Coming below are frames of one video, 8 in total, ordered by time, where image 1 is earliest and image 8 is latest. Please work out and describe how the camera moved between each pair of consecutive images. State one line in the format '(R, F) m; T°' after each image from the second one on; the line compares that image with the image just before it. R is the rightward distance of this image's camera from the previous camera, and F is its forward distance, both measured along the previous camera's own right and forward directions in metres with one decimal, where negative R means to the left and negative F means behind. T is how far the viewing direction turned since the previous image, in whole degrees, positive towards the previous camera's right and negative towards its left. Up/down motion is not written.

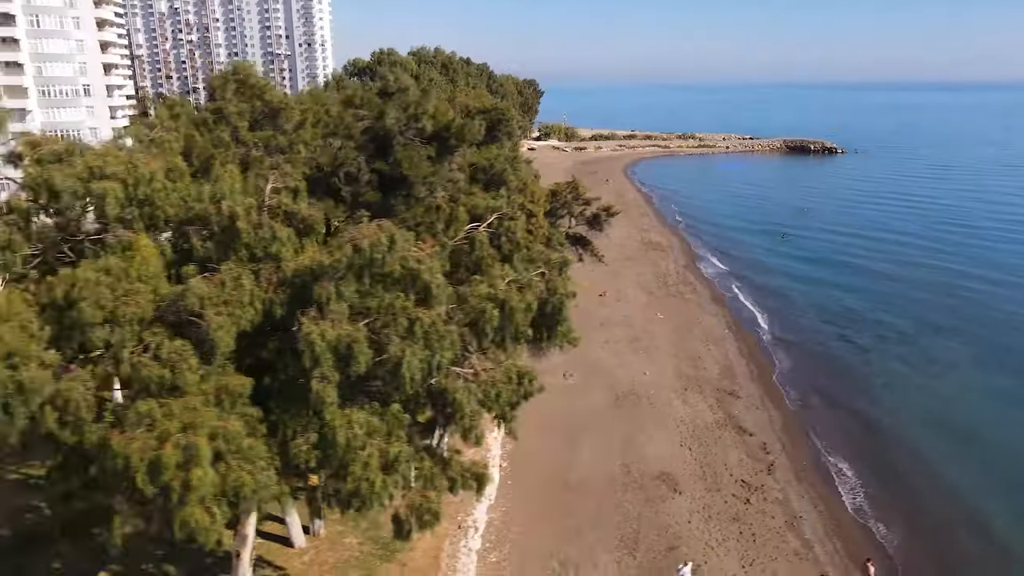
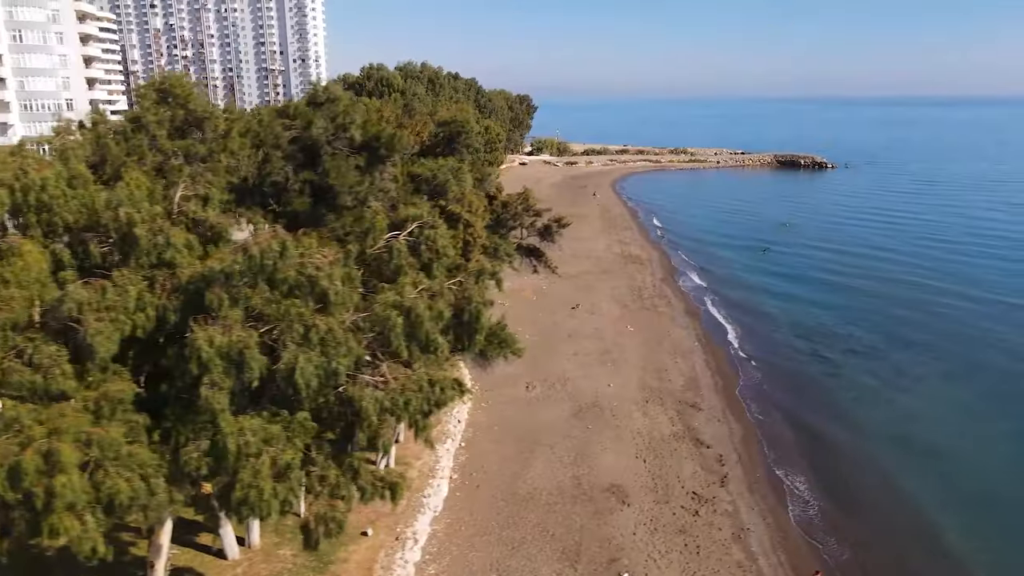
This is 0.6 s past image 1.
(+1.2, 0.0) m; 0°
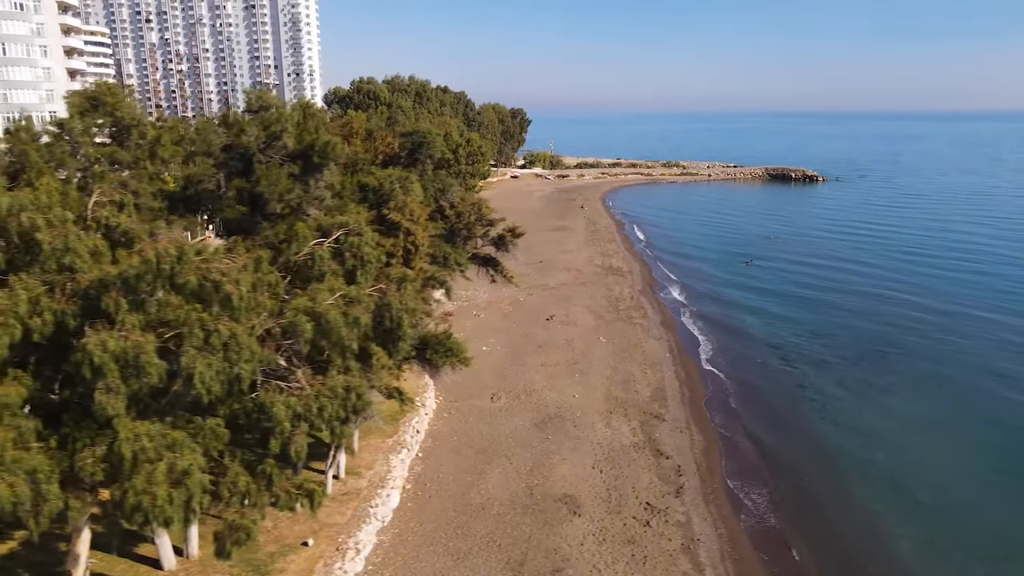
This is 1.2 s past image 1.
(+1.1, 0.0) m; 0°
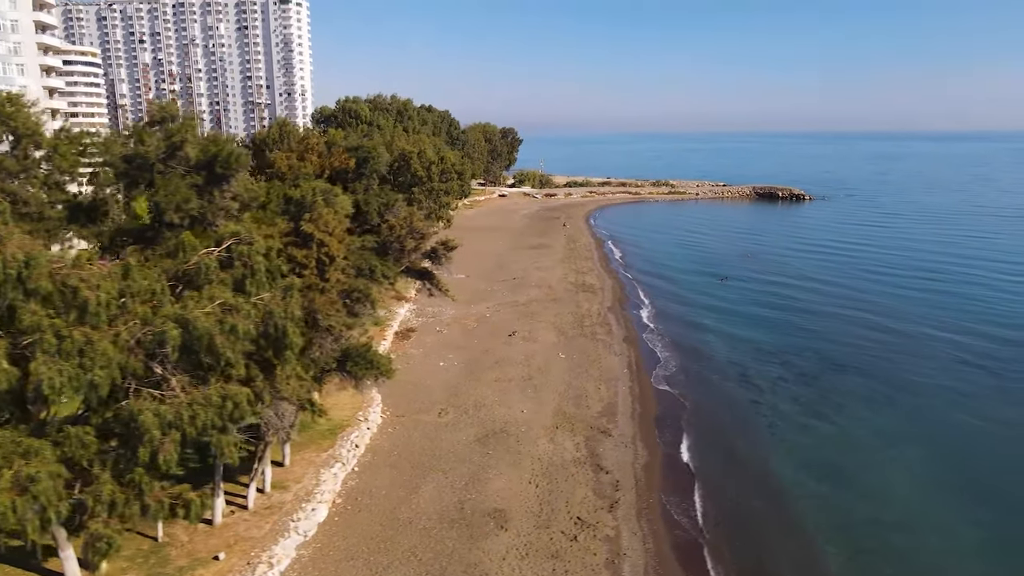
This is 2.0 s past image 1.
(+1.7, 0.0) m; 0°
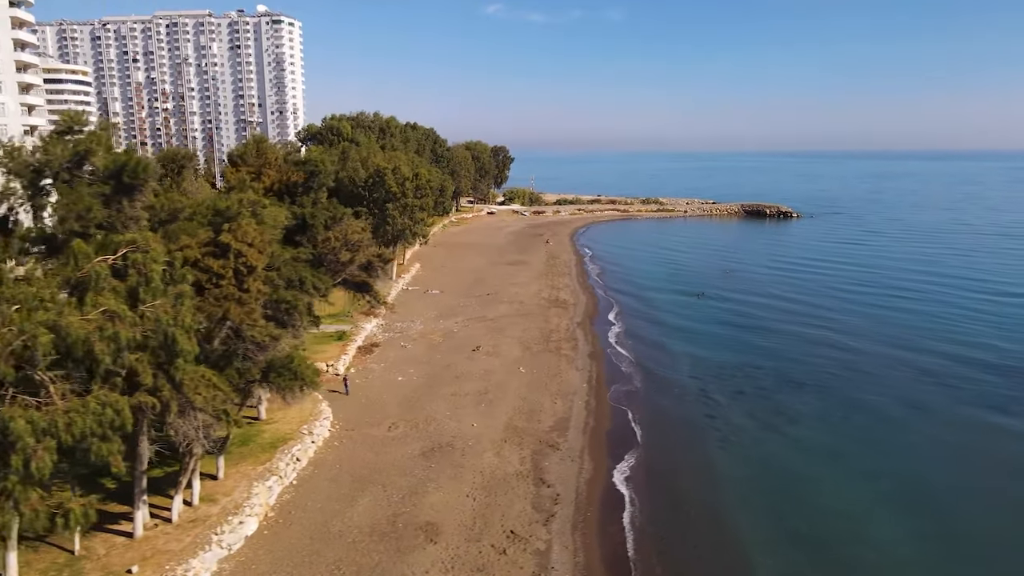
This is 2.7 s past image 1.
(+1.6, 0.0) m; 0°
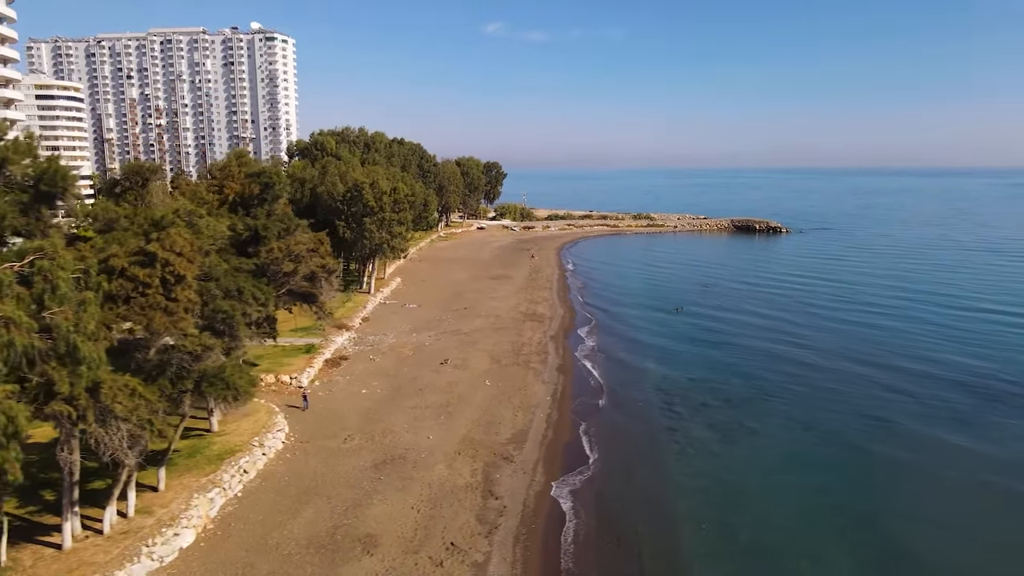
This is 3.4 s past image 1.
(+1.4, 0.0) m; 0°
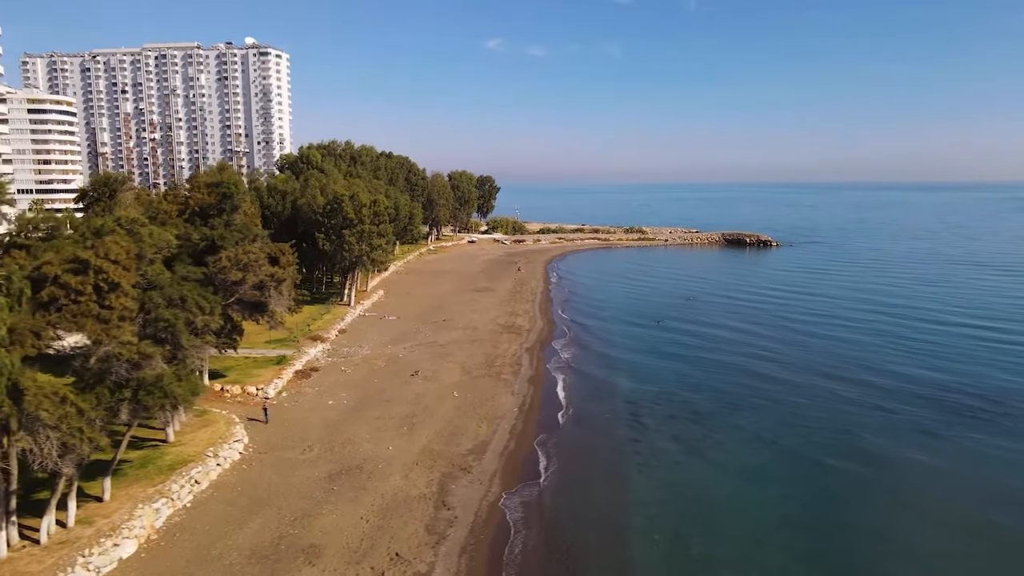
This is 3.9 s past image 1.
(+1.3, 0.0) m; 0°
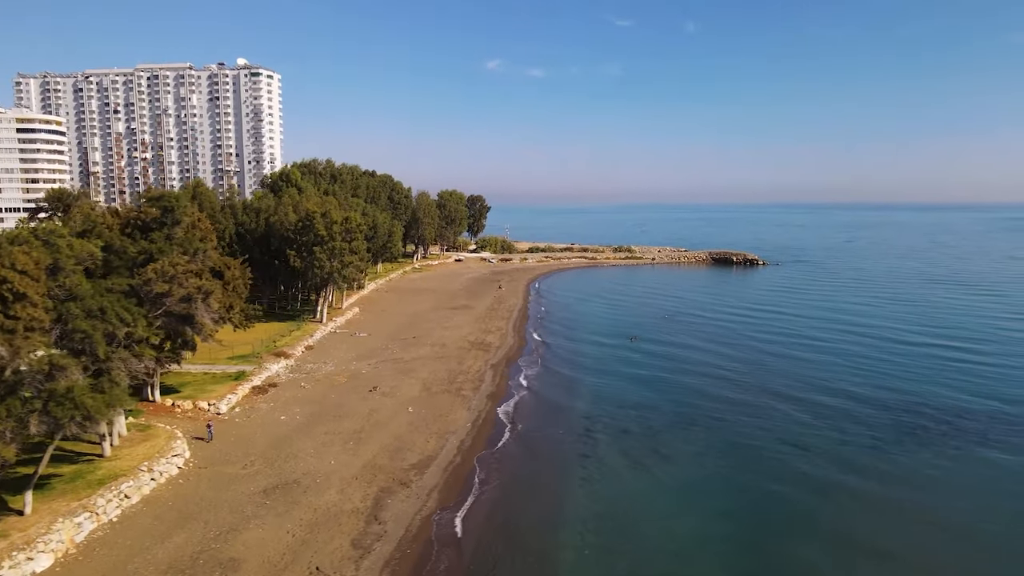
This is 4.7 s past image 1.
(+1.8, 0.0) m; 0°
